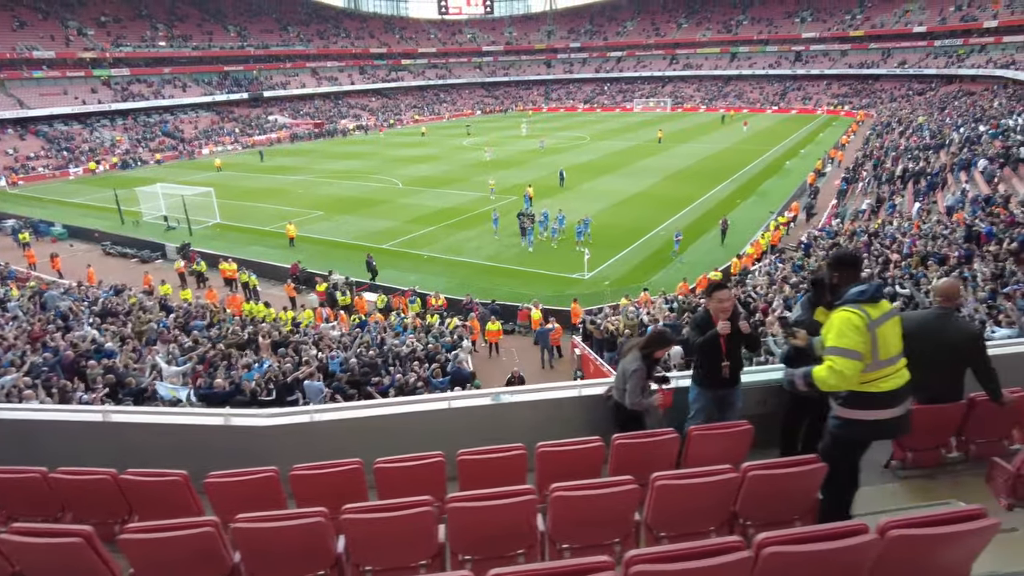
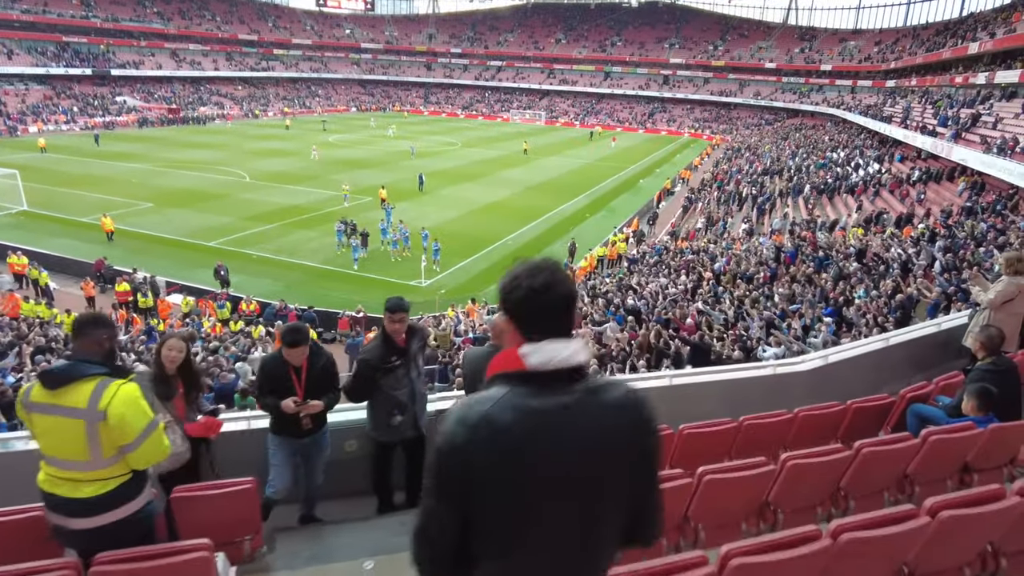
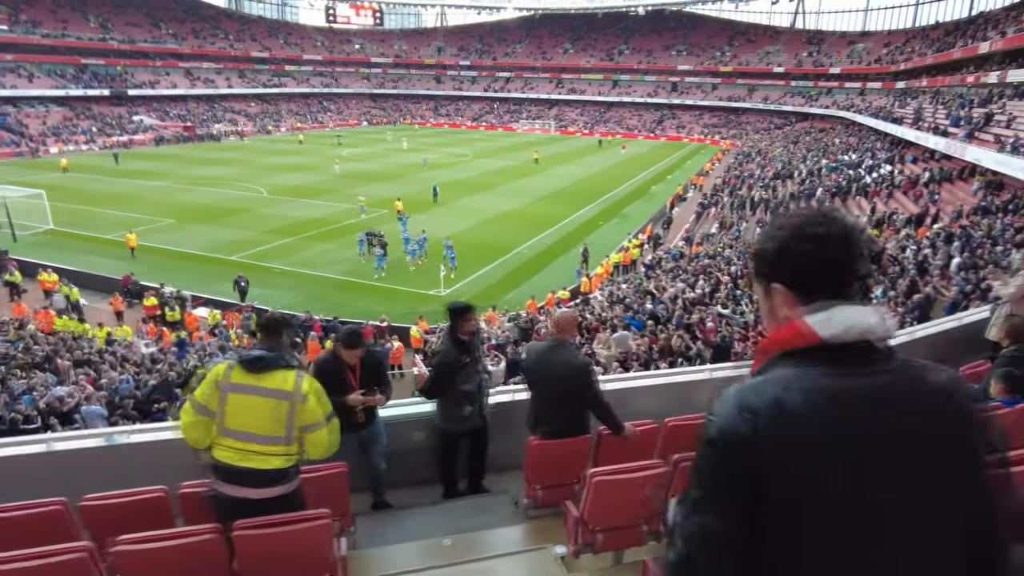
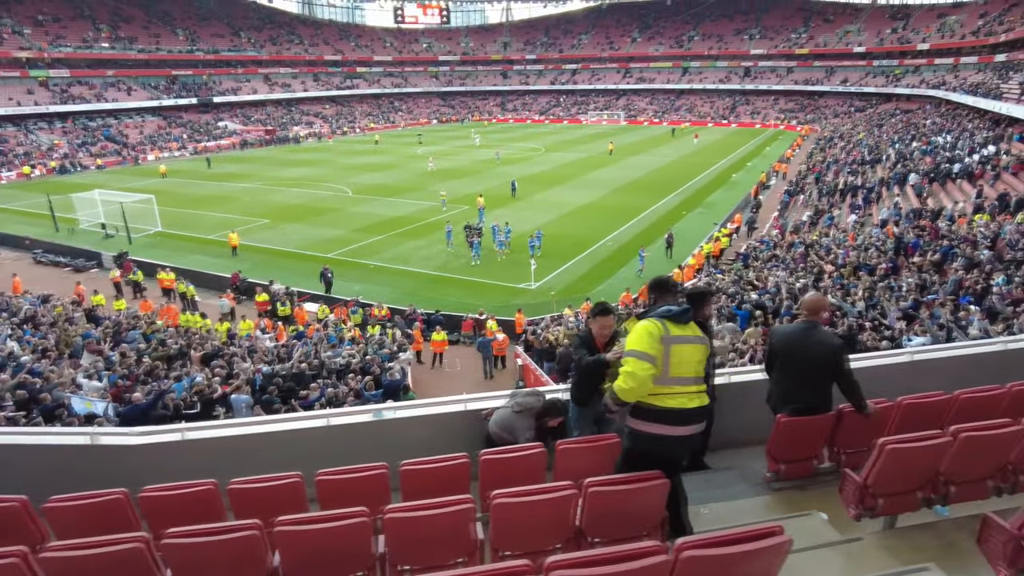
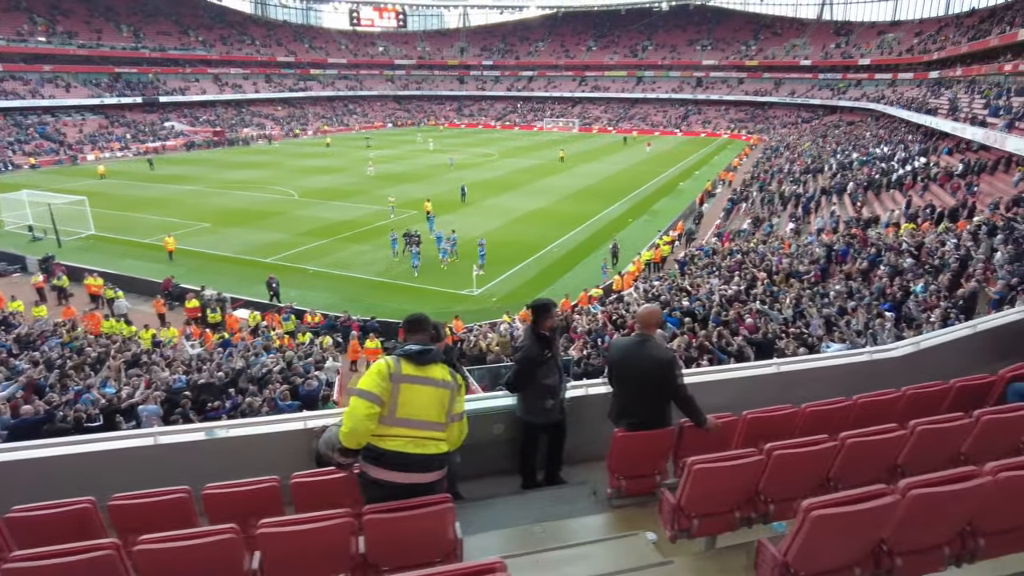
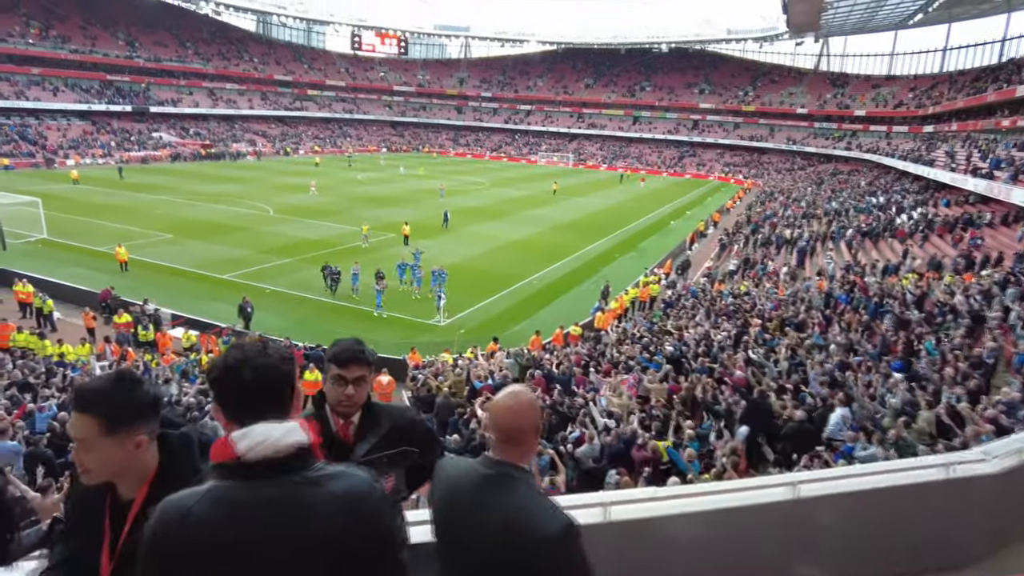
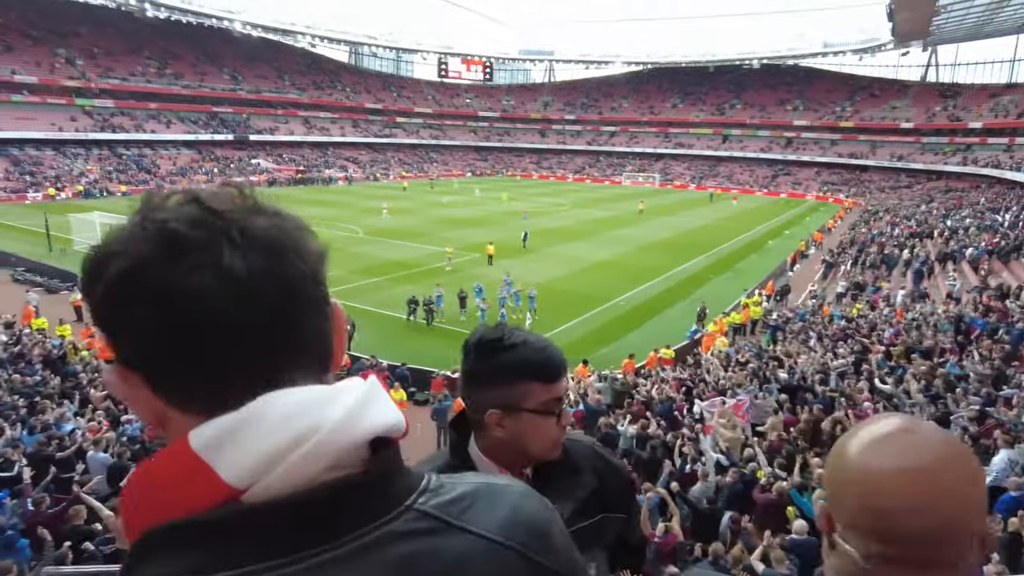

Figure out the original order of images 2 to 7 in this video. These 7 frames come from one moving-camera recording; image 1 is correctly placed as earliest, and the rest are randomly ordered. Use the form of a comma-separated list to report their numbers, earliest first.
4, 5, 3, 2, 6, 7
